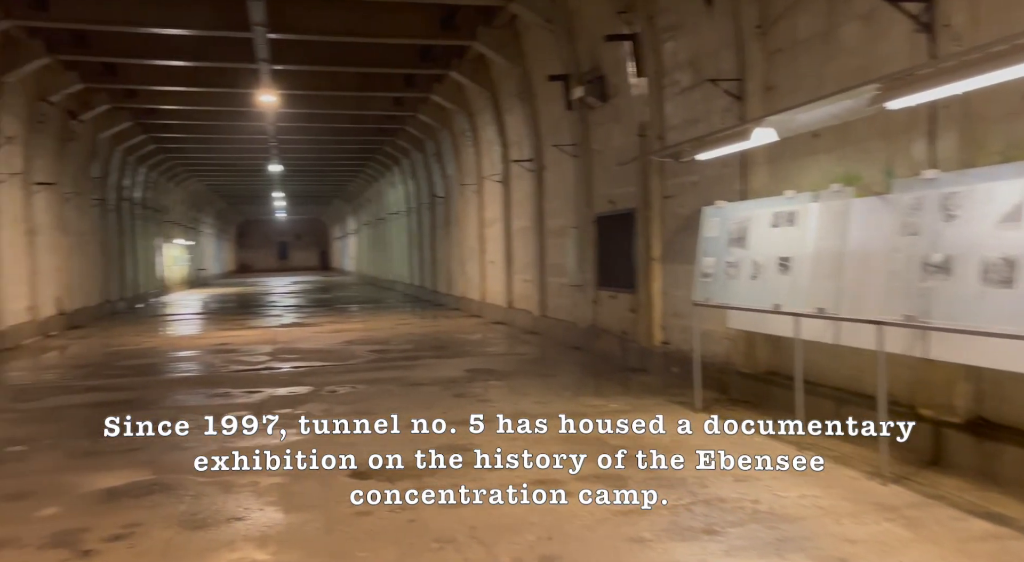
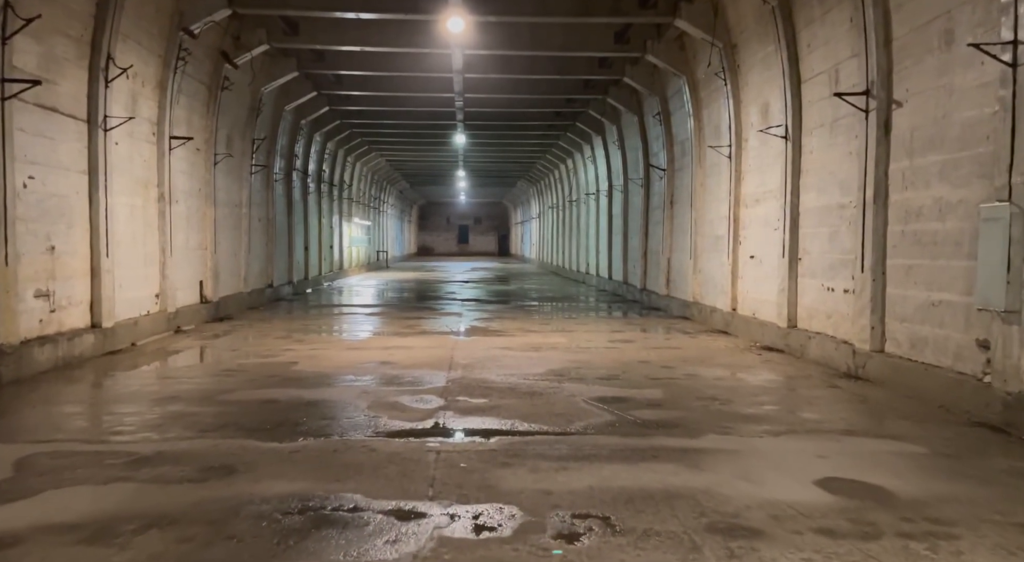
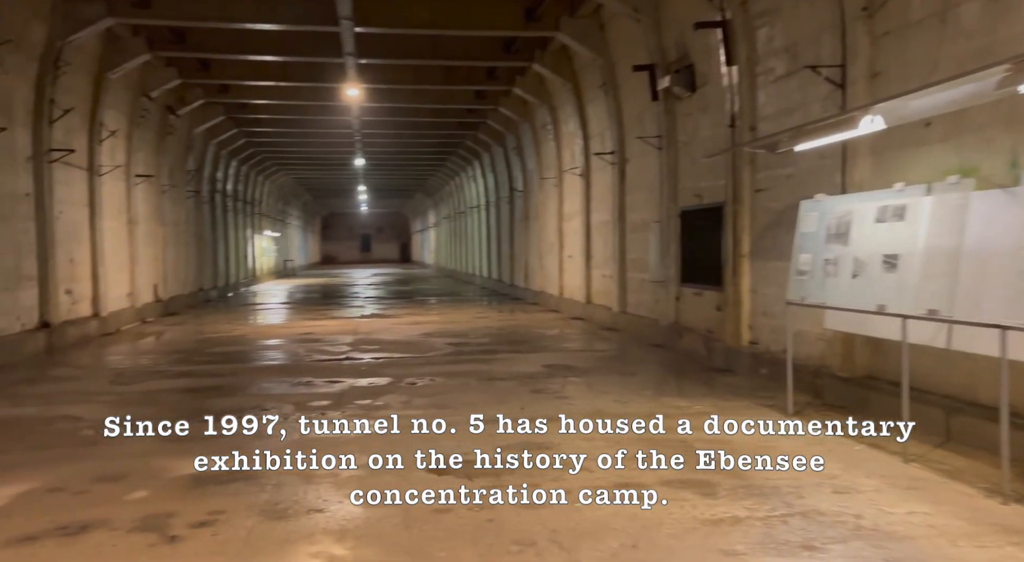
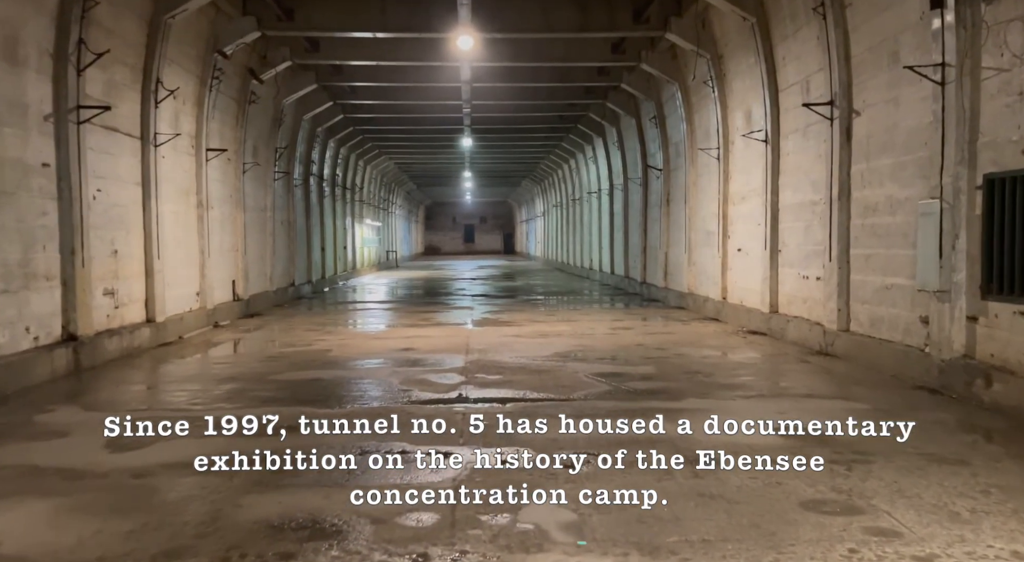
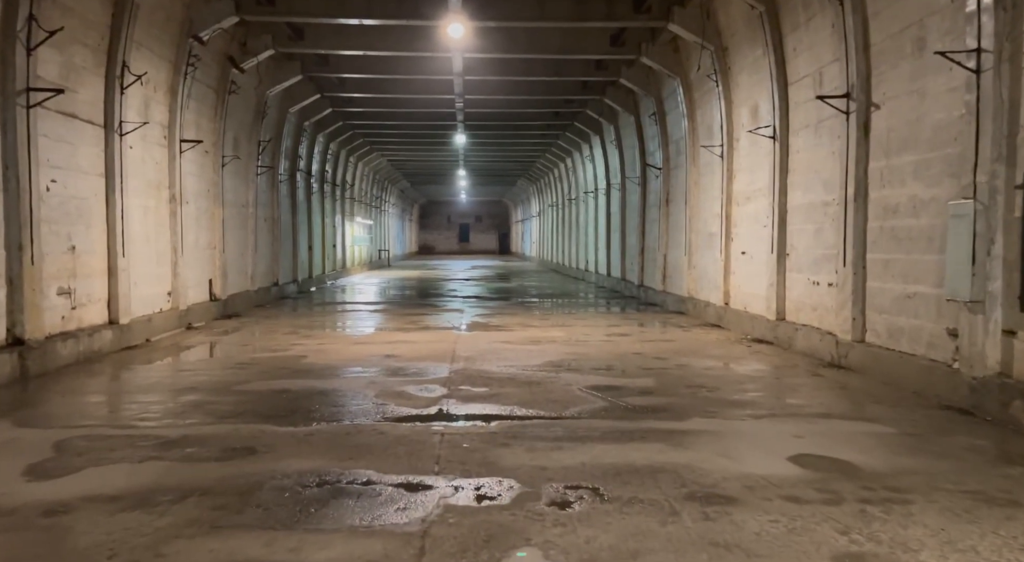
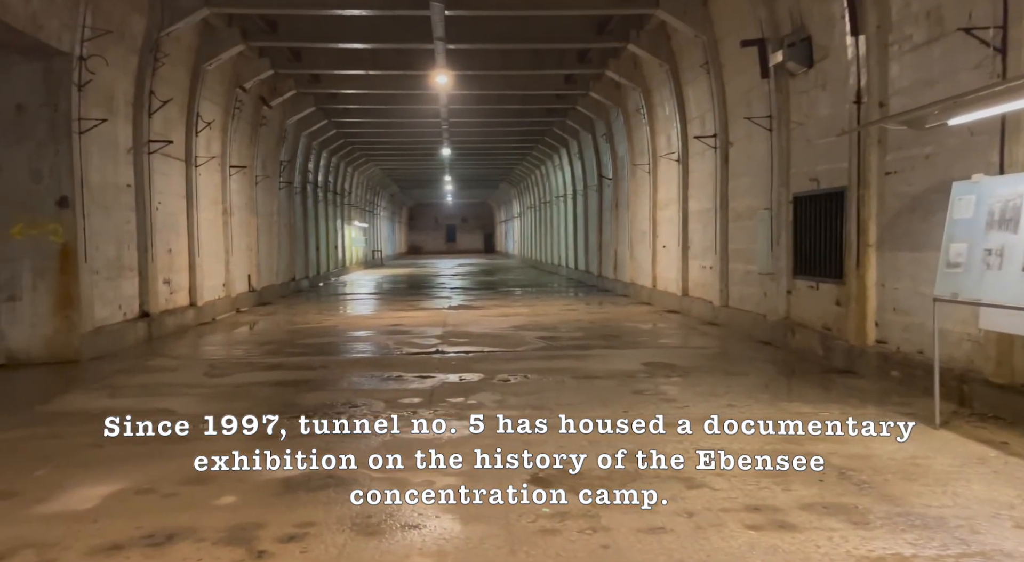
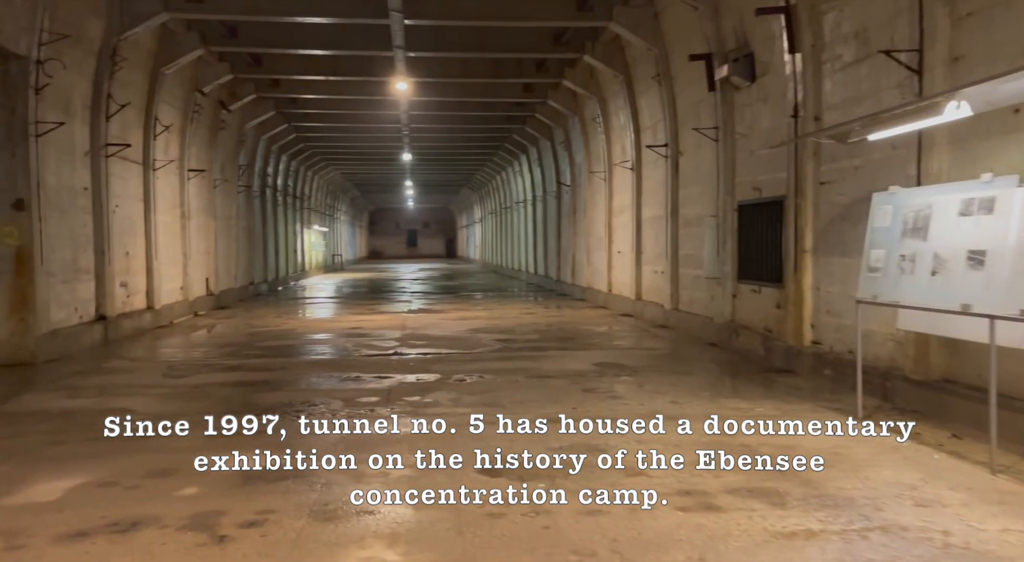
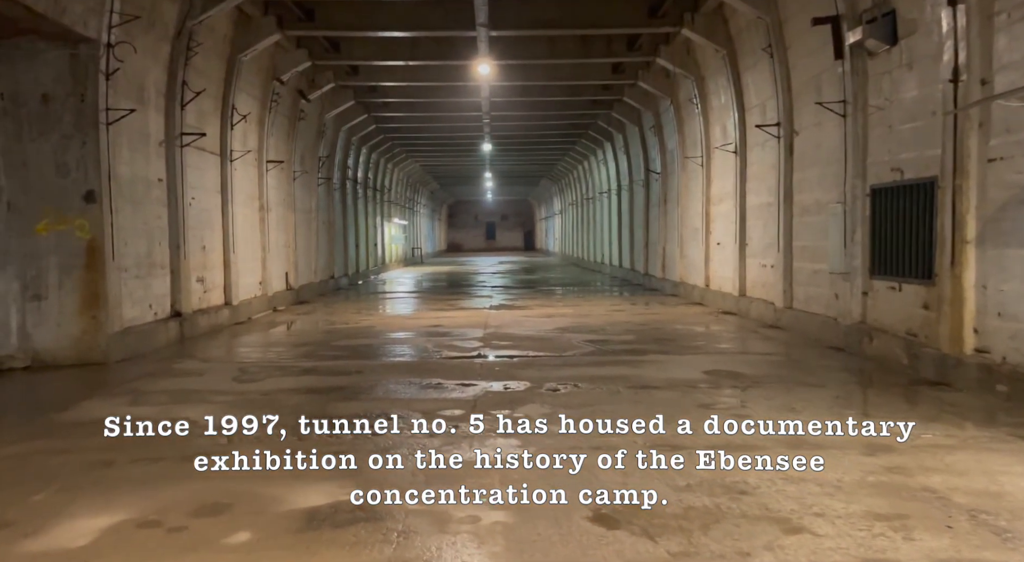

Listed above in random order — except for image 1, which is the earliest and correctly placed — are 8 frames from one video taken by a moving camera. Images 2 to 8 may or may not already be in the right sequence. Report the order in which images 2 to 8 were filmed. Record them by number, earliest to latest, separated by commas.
3, 7, 6, 8, 4, 5, 2
